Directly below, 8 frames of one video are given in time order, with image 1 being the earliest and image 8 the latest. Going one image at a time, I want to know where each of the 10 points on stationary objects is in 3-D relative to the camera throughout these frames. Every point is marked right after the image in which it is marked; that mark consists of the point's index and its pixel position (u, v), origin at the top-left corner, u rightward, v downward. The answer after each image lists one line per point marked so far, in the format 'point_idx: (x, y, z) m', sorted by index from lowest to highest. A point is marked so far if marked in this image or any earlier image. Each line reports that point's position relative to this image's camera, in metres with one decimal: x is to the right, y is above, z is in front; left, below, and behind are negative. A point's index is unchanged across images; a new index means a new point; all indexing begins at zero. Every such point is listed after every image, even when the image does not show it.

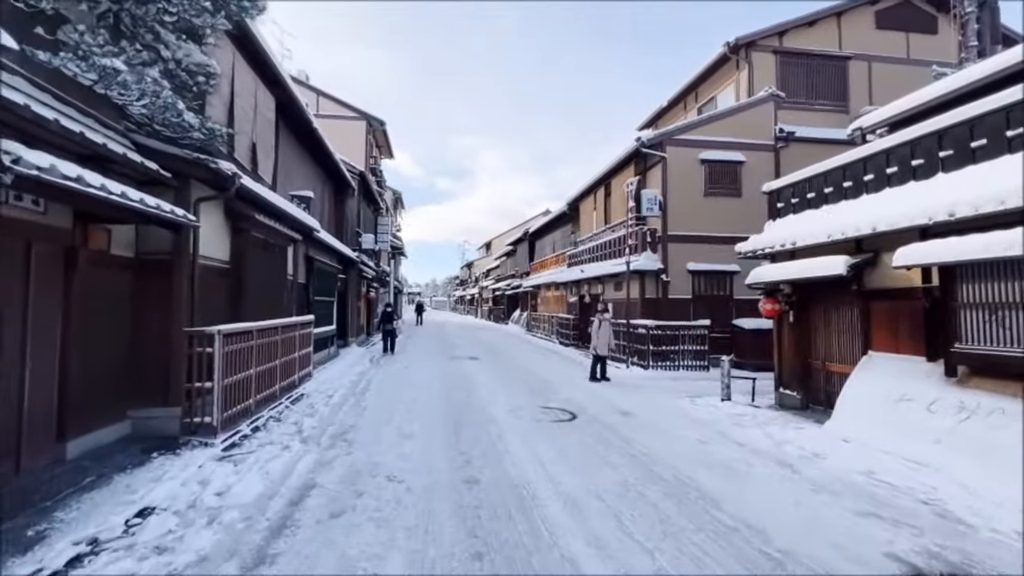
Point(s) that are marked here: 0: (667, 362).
0: (+4.4, -2.1, +13.4) m
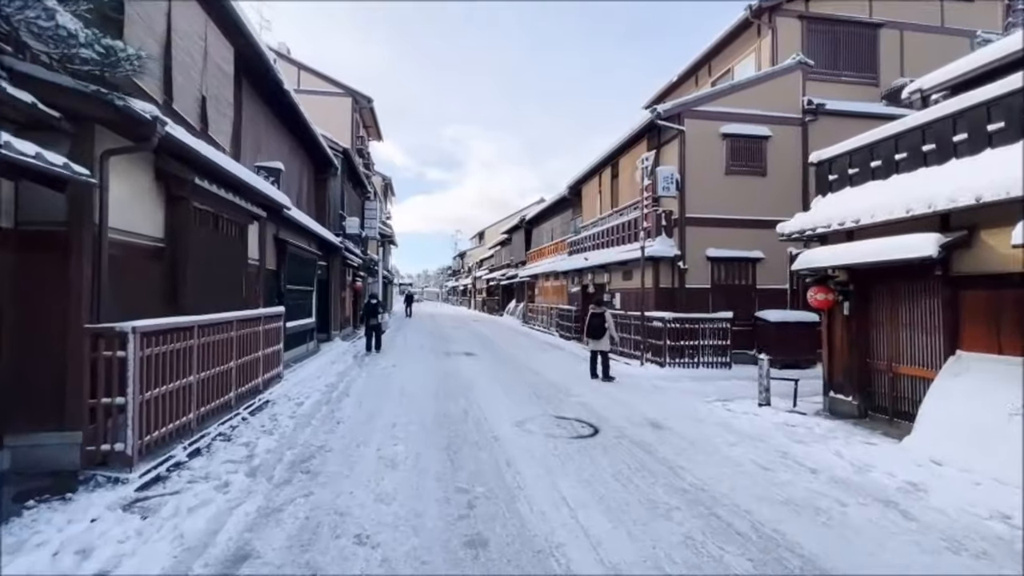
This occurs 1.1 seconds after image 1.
0: (+4.4, -1.8, +12.0) m
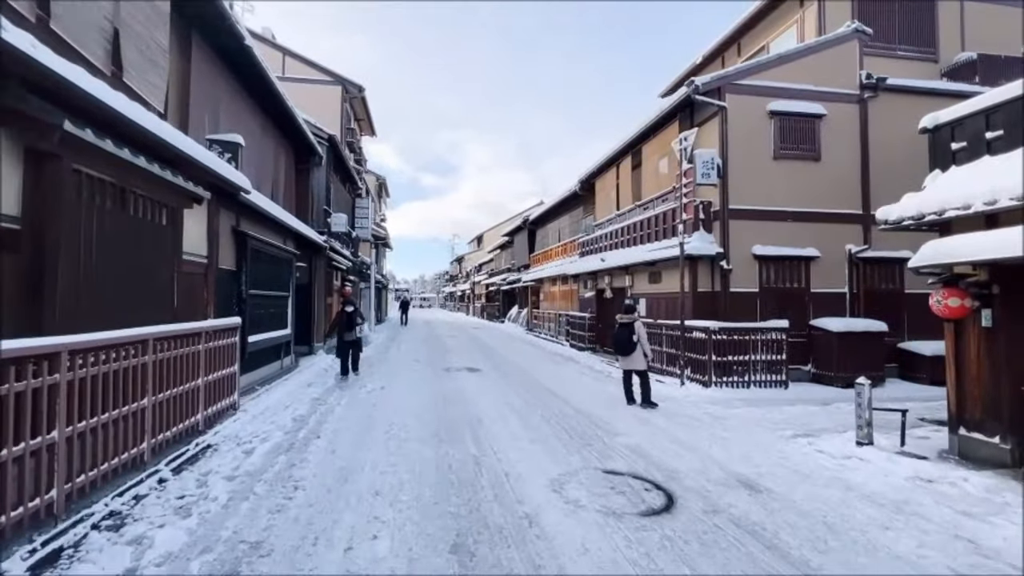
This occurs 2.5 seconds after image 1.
0: (+4.7, -1.9, +10.0) m
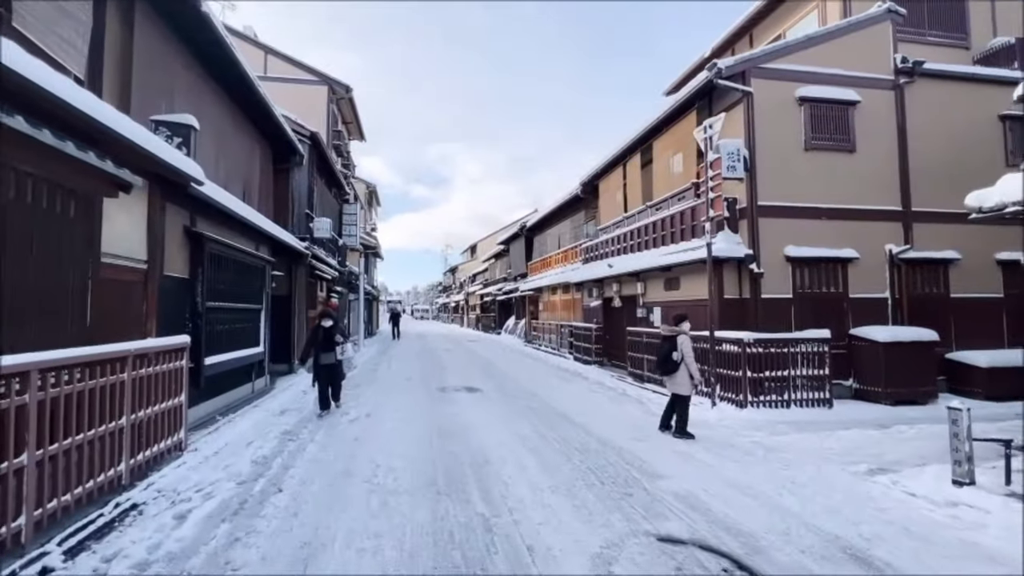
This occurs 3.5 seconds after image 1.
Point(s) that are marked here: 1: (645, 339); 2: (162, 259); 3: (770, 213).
0: (+4.8, -2.0, +8.8) m
1: (+3.4, -1.3, +12.1) m
2: (-4.5, +0.4, +6.1) m
3: (+5.4, +1.5, +9.8) m
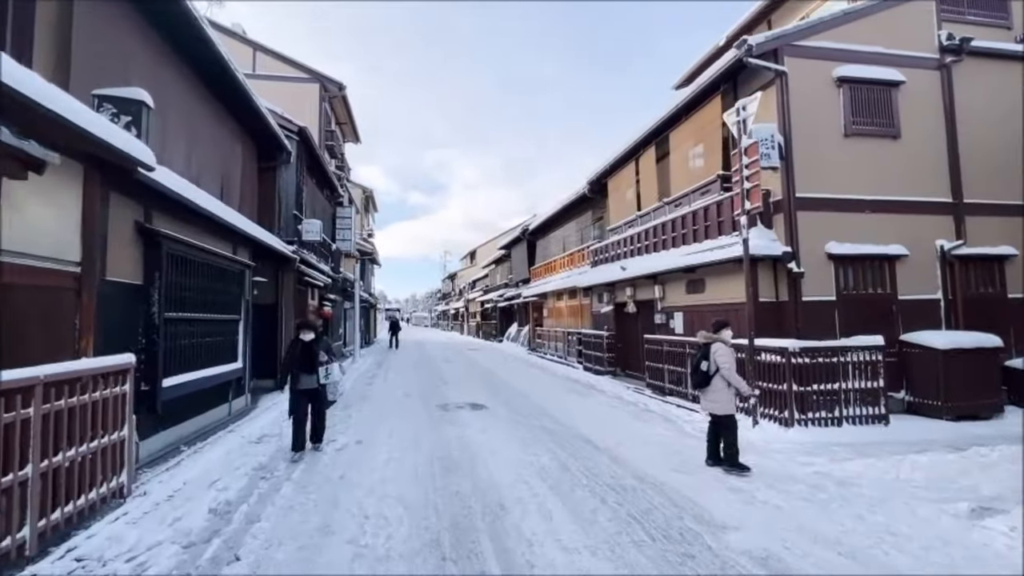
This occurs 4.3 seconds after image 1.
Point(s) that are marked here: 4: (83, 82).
0: (+5.0, -2.0, +7.7) m
1: (+3.6, -1.4, +11.0) m
2: (-4.3, +0.3, +5.0) m
3: (+5.5, +1.5, +8.8) m
4: (-5.1, +2.4, +5.5) m
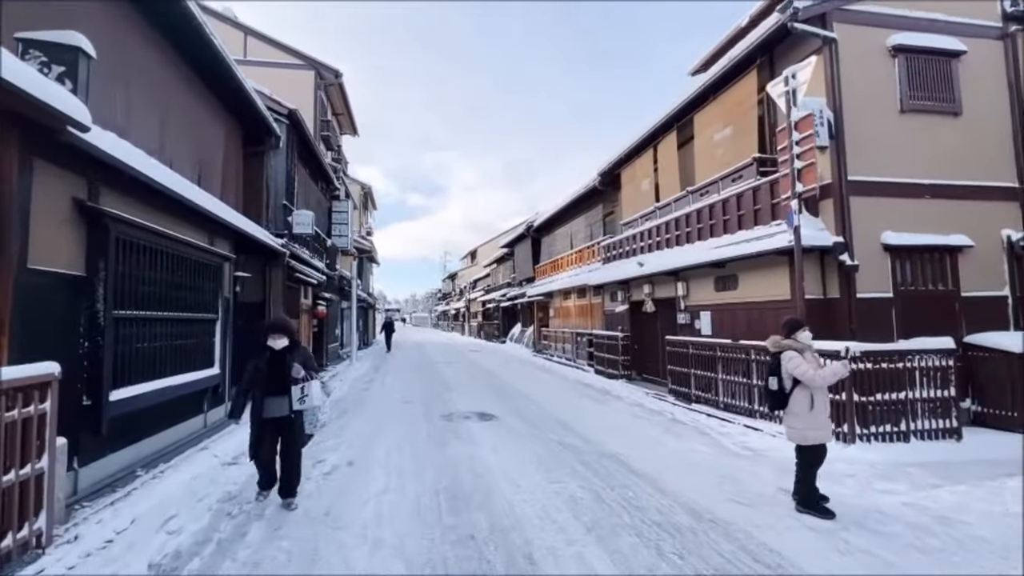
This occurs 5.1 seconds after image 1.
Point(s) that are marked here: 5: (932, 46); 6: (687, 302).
0: (+5.3, -2.0, +6.6) m
1: (+3.9, -1.3, +10.0) m
2: (-4.1, +0.4, +4.0) m
3: (+5.8, +1.6, +7.7) m
4: (-4.8, +2.5, +4.5) m
5: (+7.2, +4.1, +8.1) m
6: (+4.1, -0.3, +11.0) m
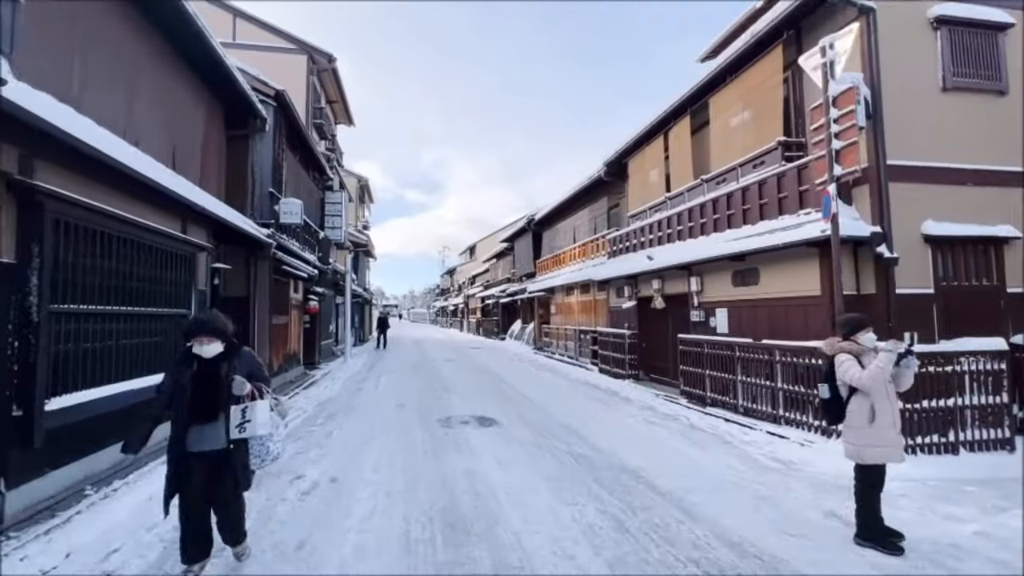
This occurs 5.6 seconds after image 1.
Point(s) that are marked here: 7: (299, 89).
0: (+5.3, -1.9, +6.0) m
1: (+3.9, -1.2, +9.3) m
2: (-4.0, +0.4, +3.3) m
3: (+5.8, +1.7, +7.0) m
4: (-4.8, +2.6, +3.8) m
5: (+7.3, +4.2, +7.3) m
6: (+4.1, -0.2, +10.3) m
7: (-7.9, +7.3, +17.4) m
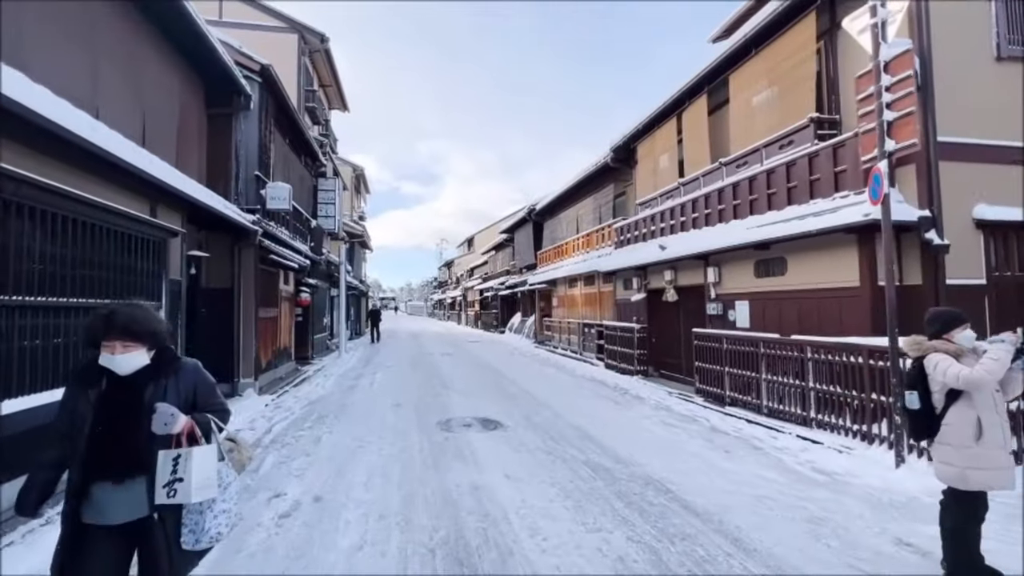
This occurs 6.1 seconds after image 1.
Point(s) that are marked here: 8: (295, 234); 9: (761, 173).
0: (+5.4, -1.8, +5.3) m
1: (+4.0, -1.1, +8.6) m
2: (-3.9, +0.5, +2.5) m
3: (+5.9, +1.8, +6.3) m
4: (-4.6, +2.7, +3.0) m
5: (+7.4, +4.3, +6.6) m
6: (+4.2, 0.0, +9.6) m
7: (-7.8, +7.6, +16.5) m
8: (-5.9, +1.4, +12.8) m
9: (+4.5, +2.1, +8.6) m
